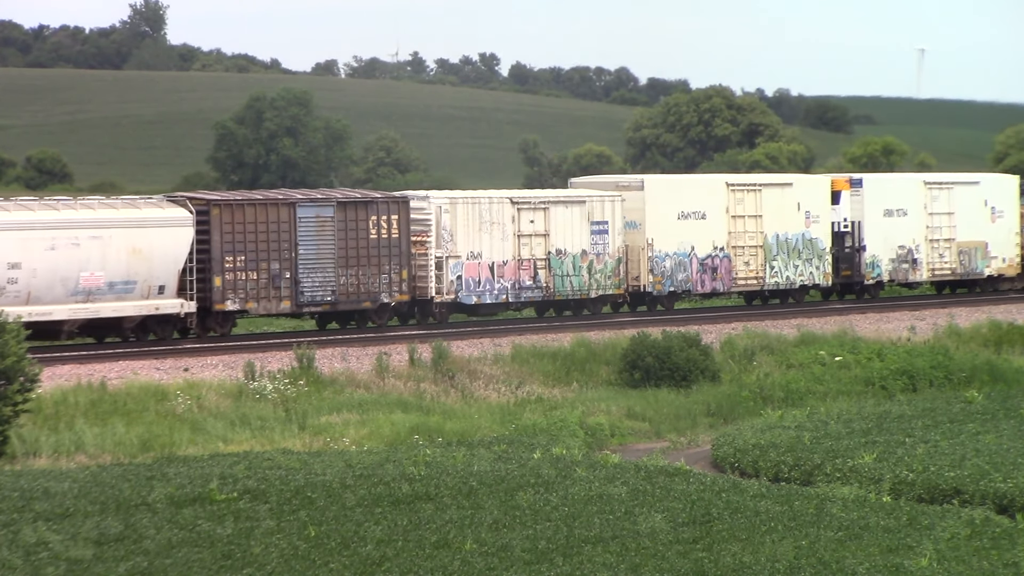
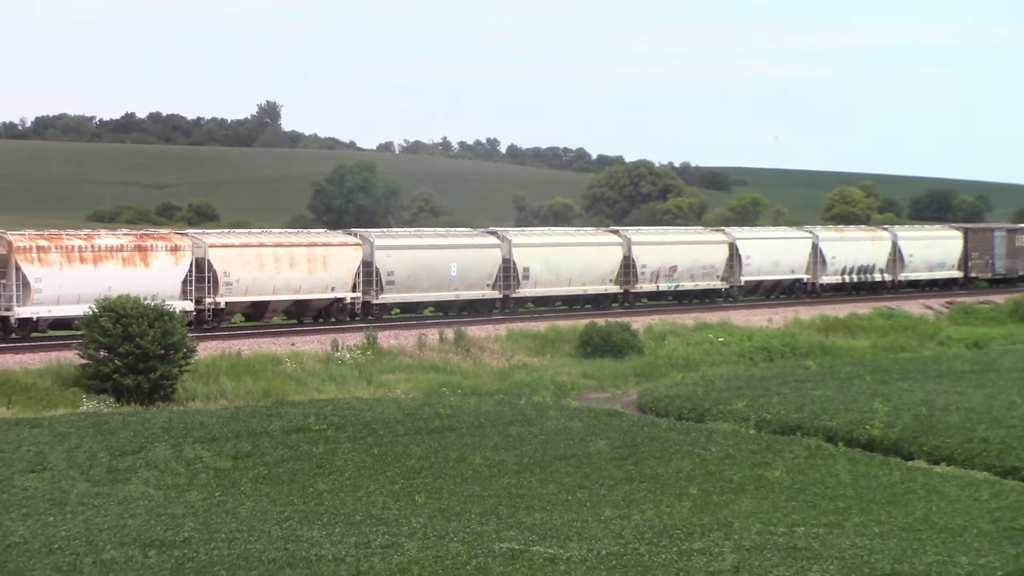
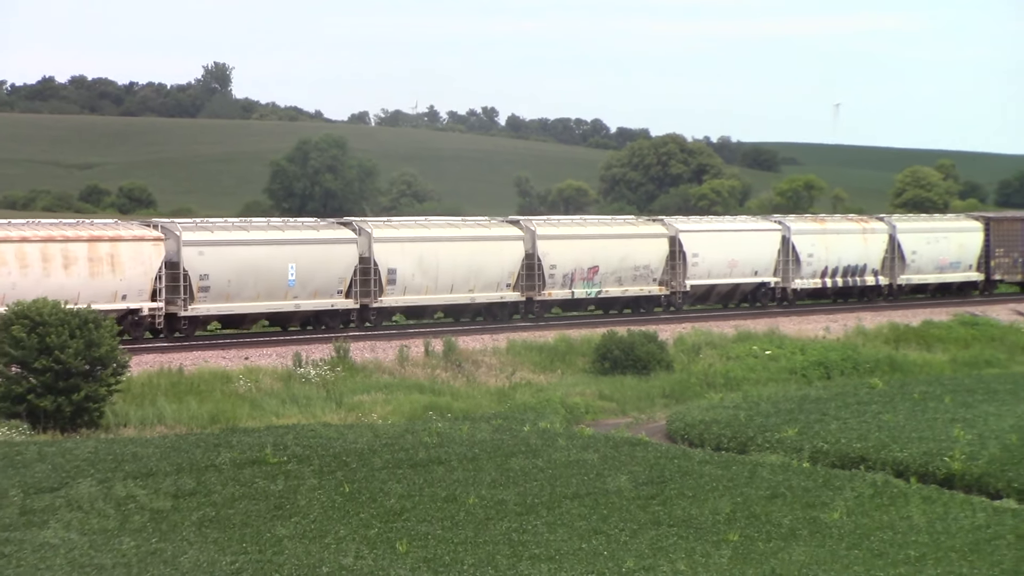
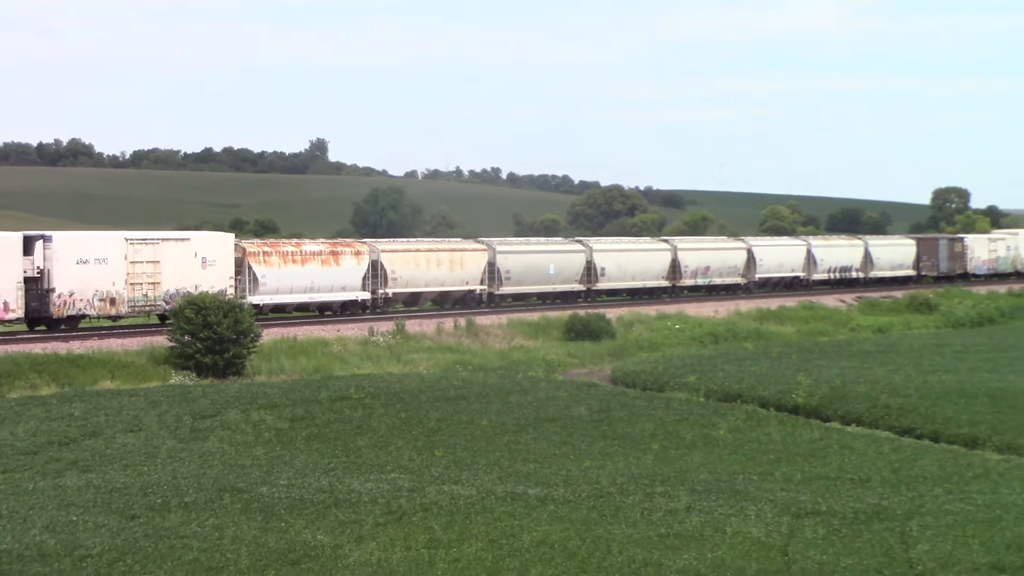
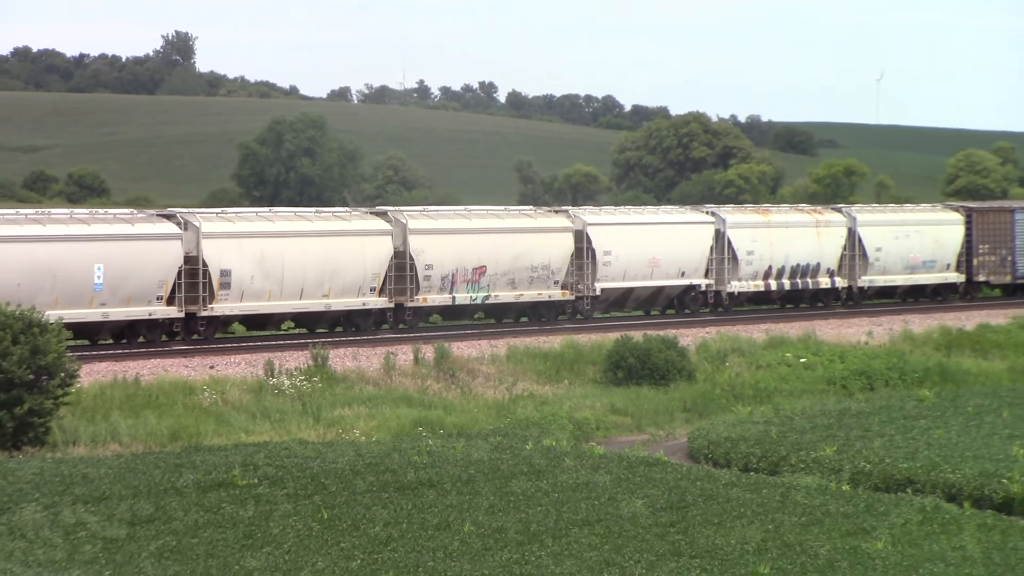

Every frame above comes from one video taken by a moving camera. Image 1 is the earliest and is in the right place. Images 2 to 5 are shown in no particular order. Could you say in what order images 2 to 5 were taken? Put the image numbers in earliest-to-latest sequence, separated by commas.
5, 3, 2, 4
